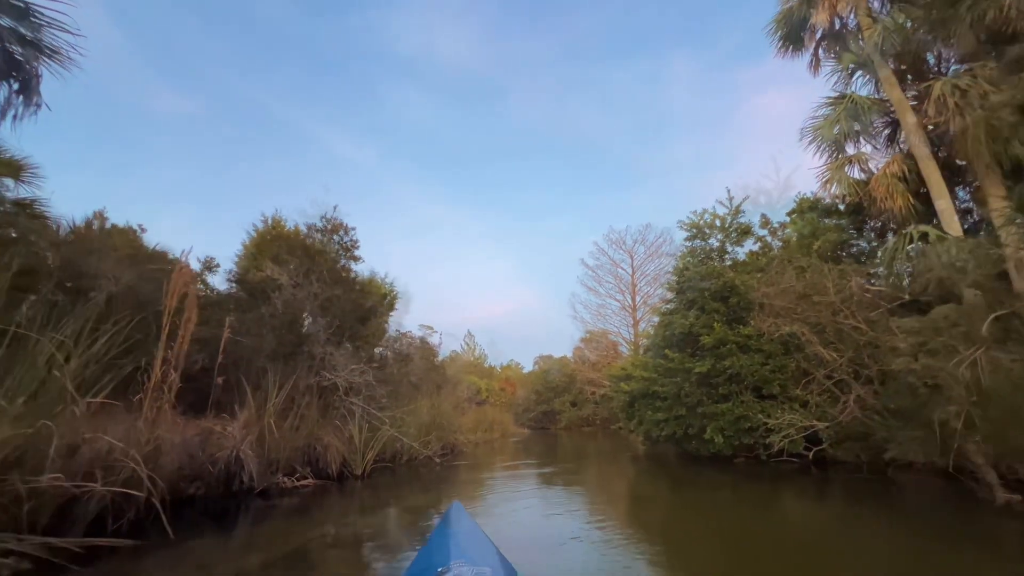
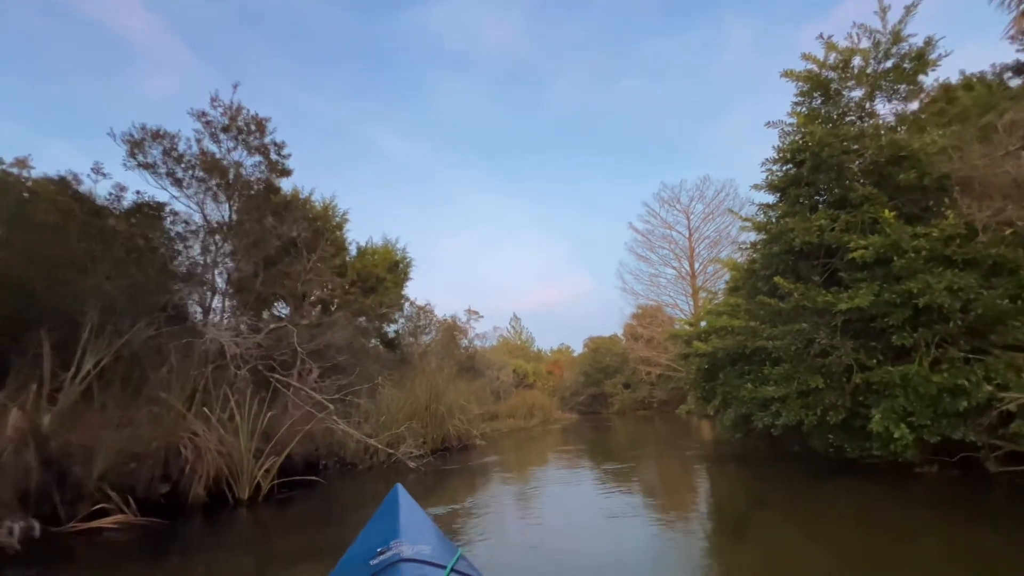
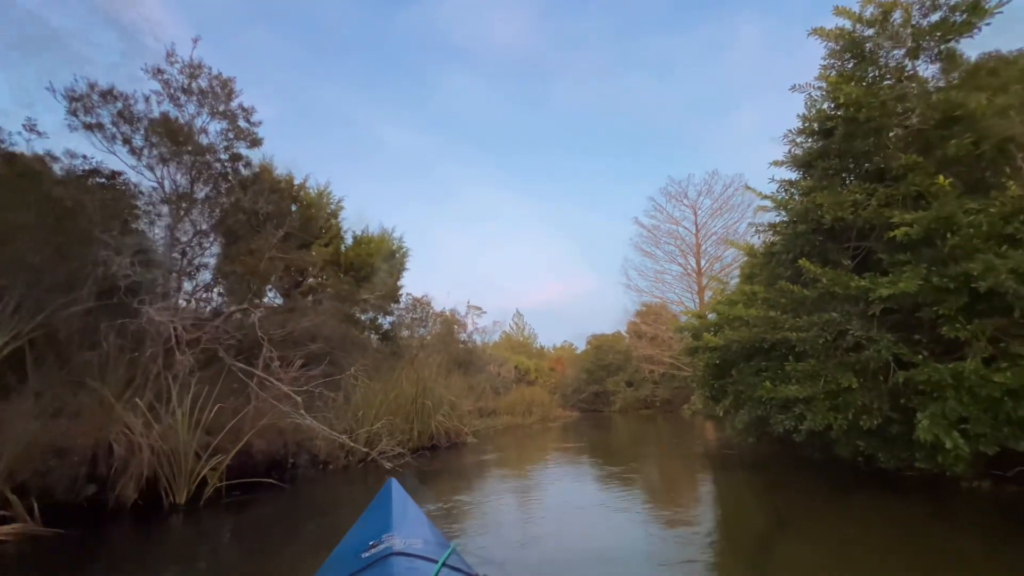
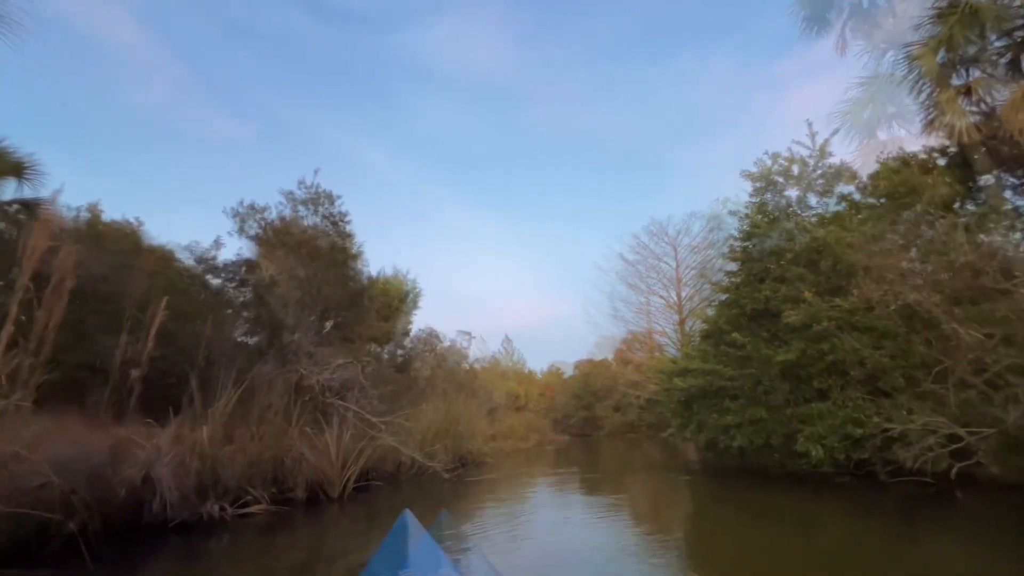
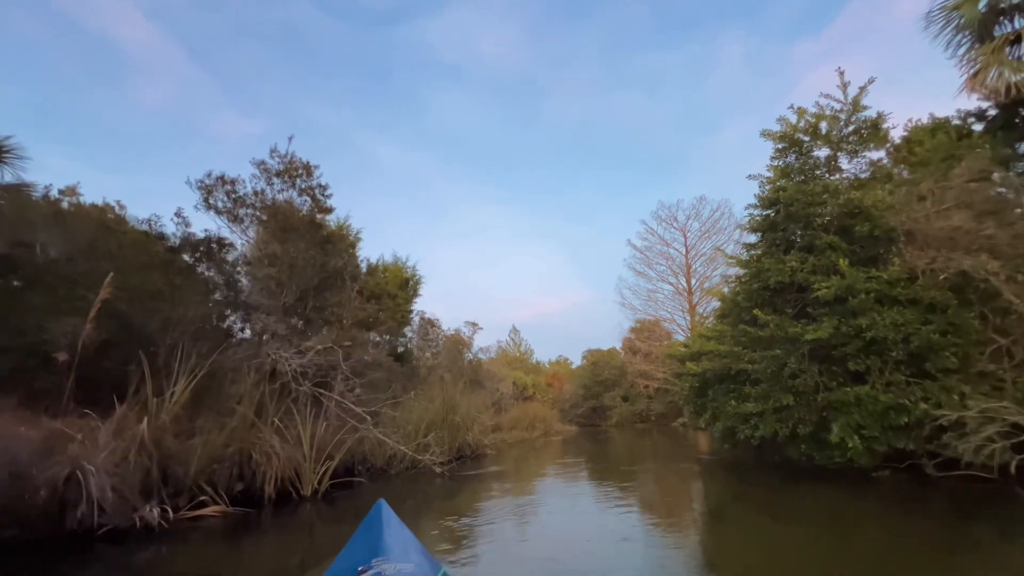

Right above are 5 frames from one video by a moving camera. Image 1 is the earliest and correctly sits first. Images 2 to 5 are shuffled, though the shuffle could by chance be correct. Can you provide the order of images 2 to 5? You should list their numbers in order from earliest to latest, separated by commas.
4, 5, 2, 3
